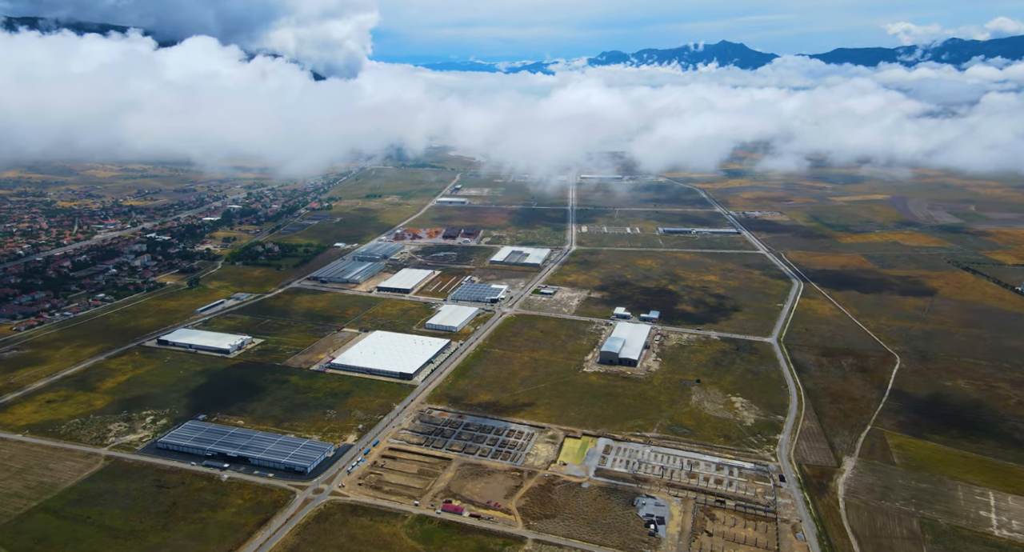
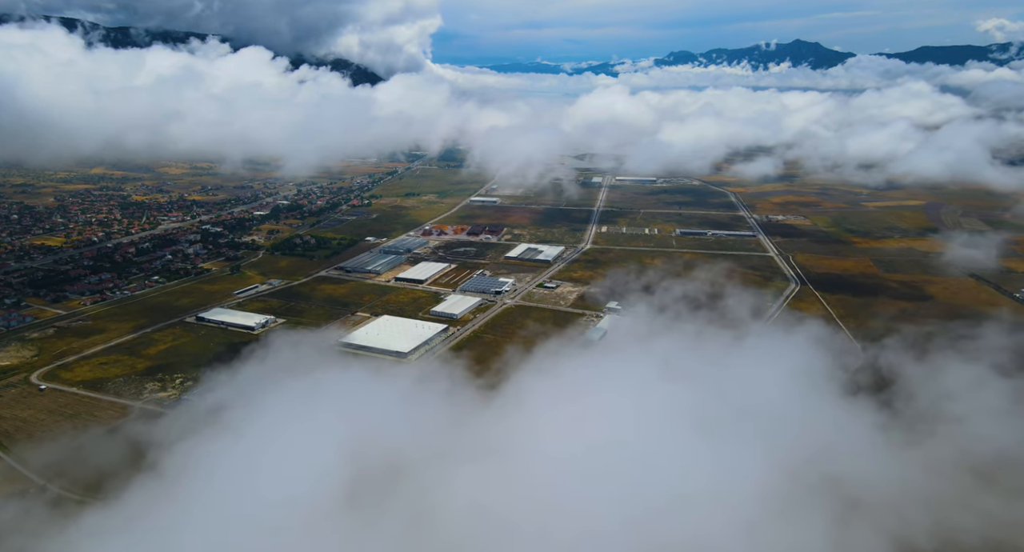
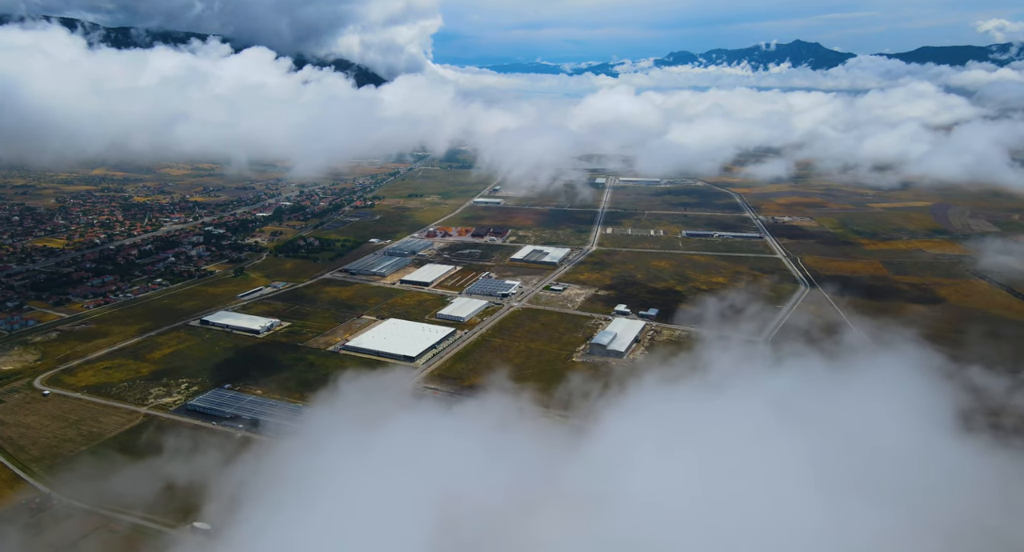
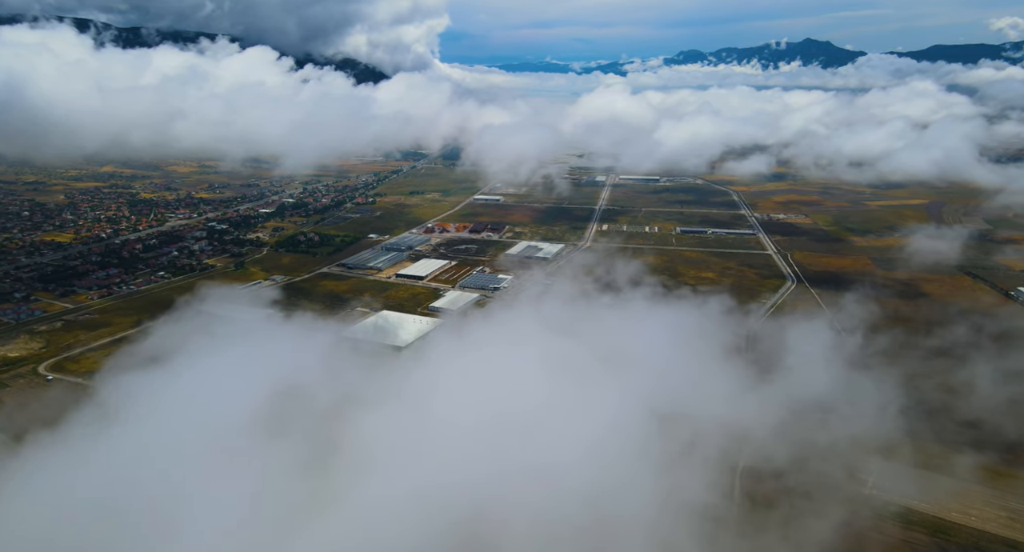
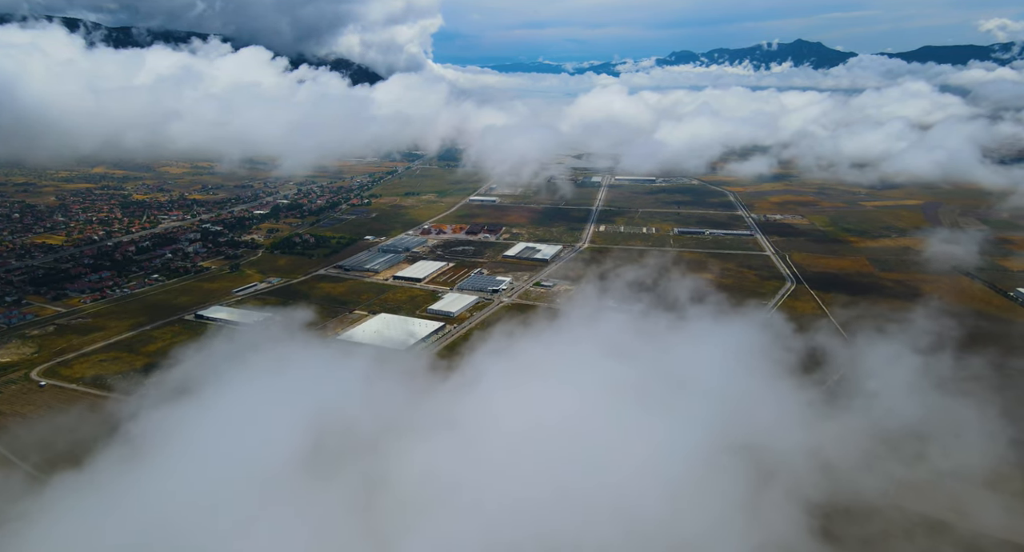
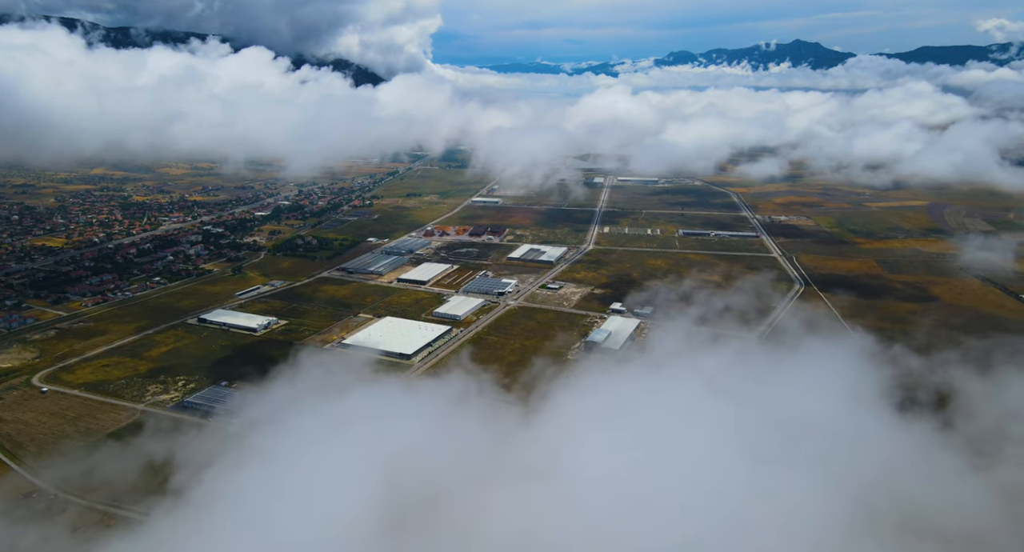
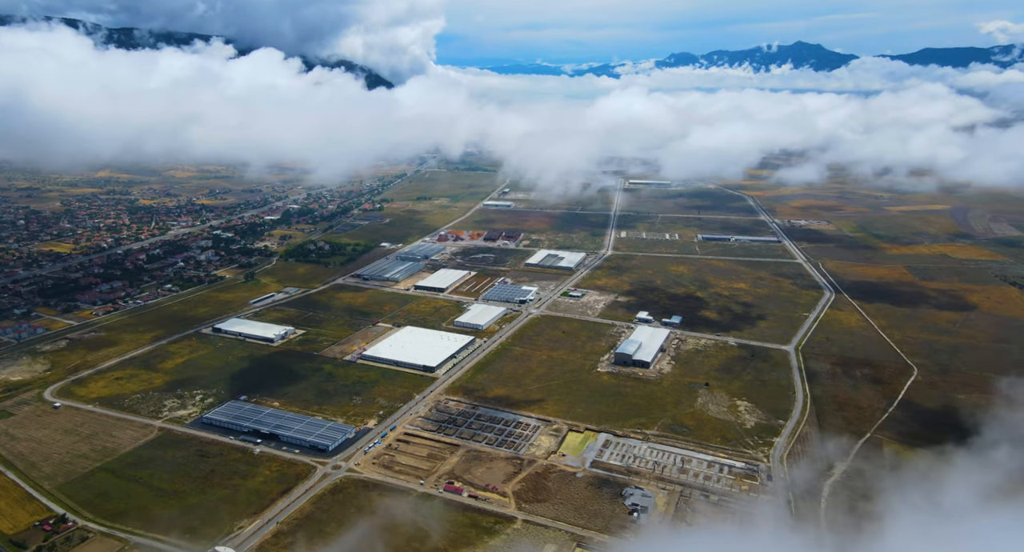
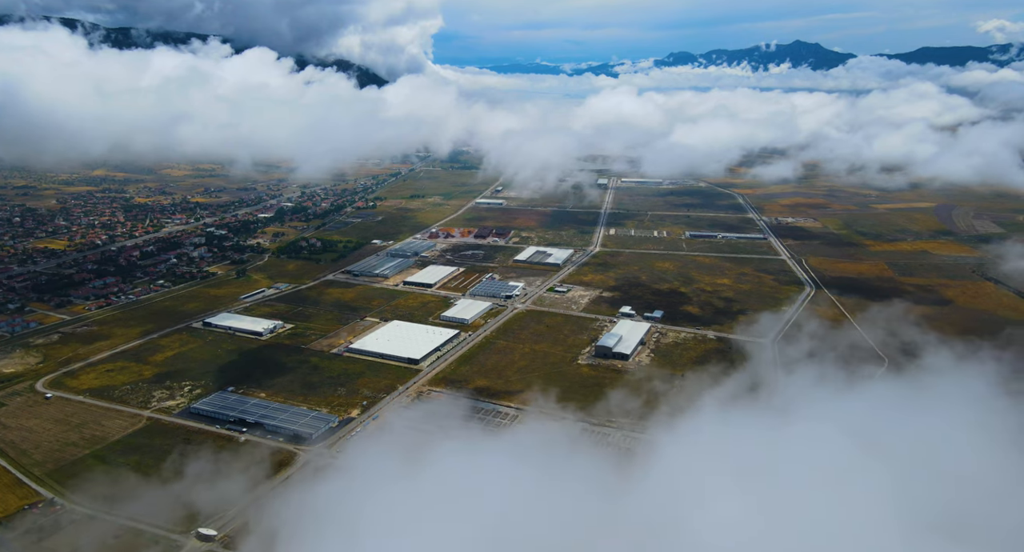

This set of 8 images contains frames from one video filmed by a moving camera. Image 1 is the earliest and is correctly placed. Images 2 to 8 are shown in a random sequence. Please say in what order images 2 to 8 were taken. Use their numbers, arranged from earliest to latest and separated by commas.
7, 8, 3, 6, 2, 5, 4
